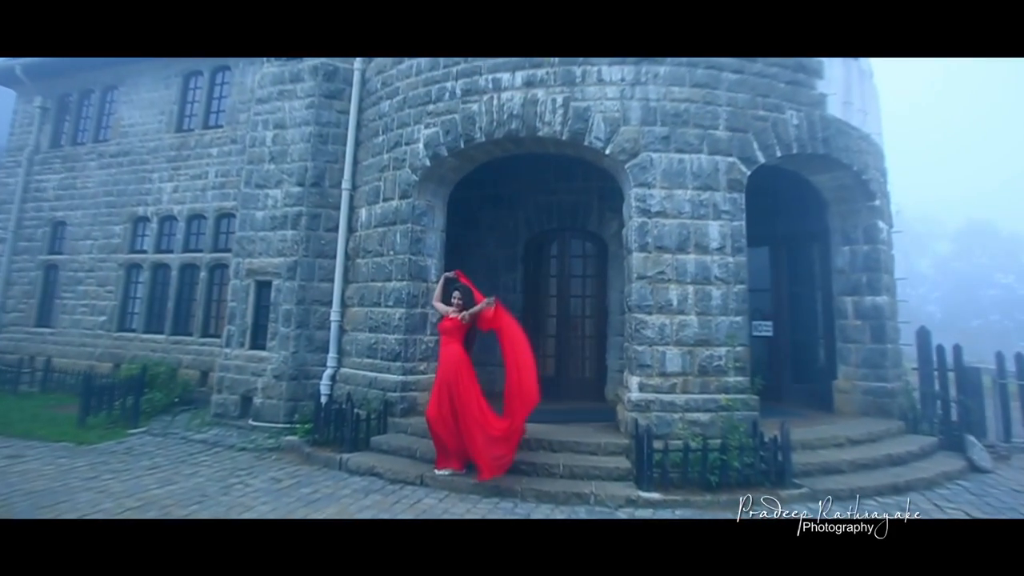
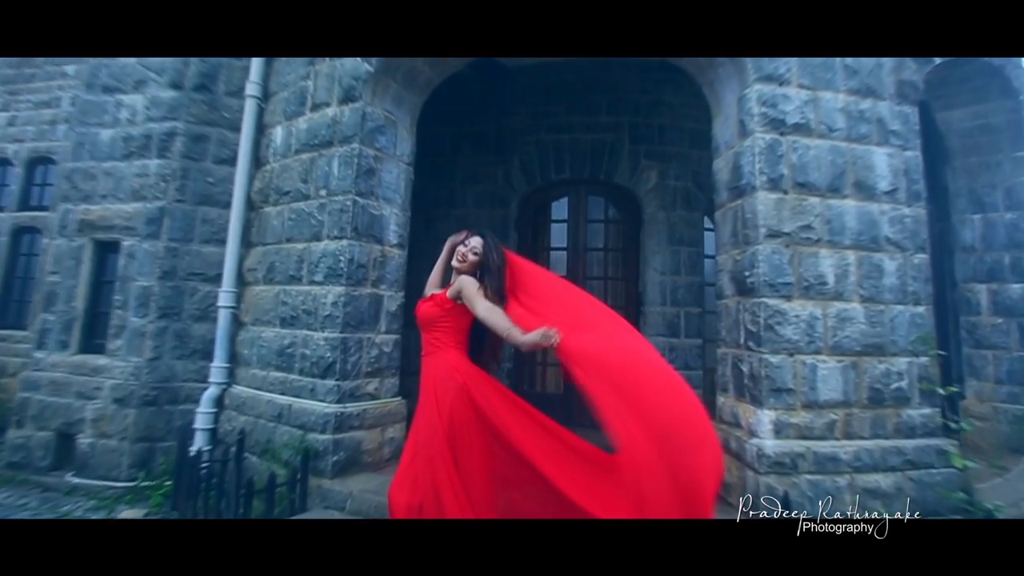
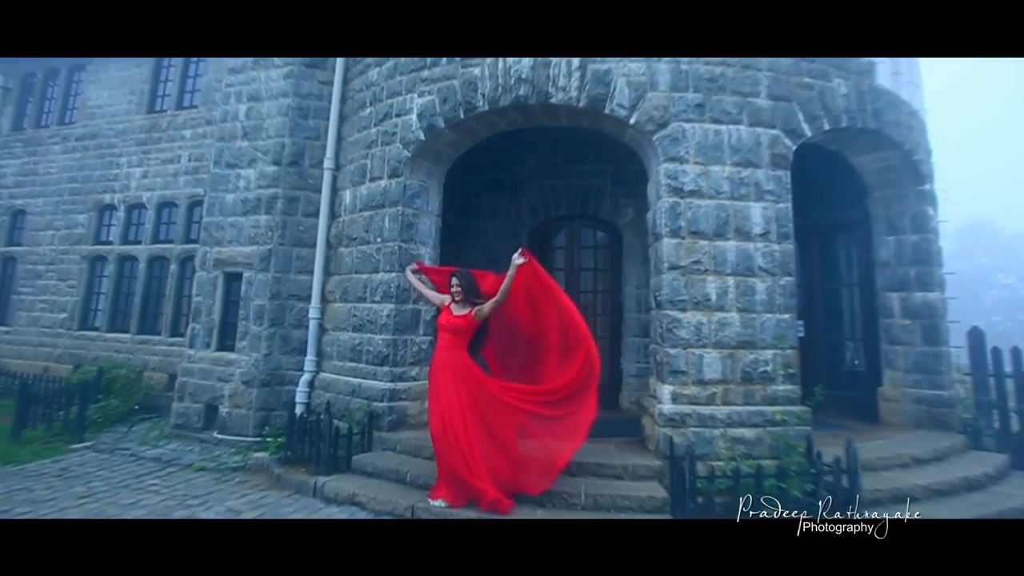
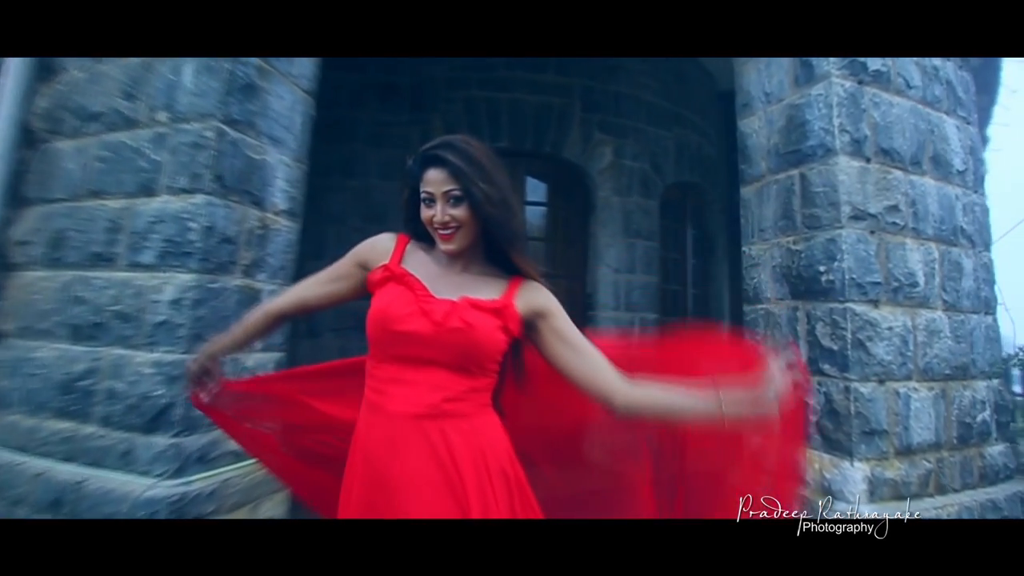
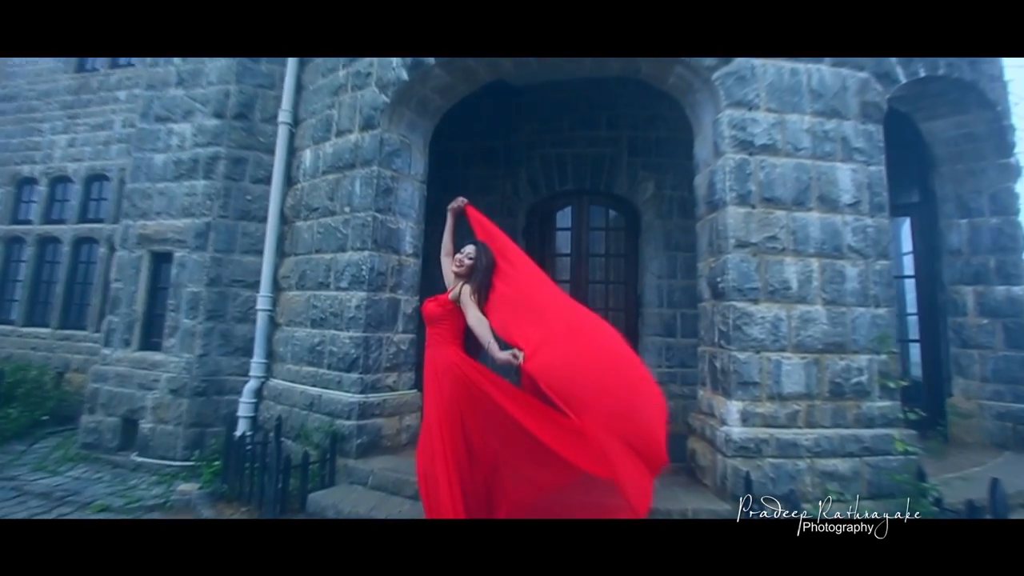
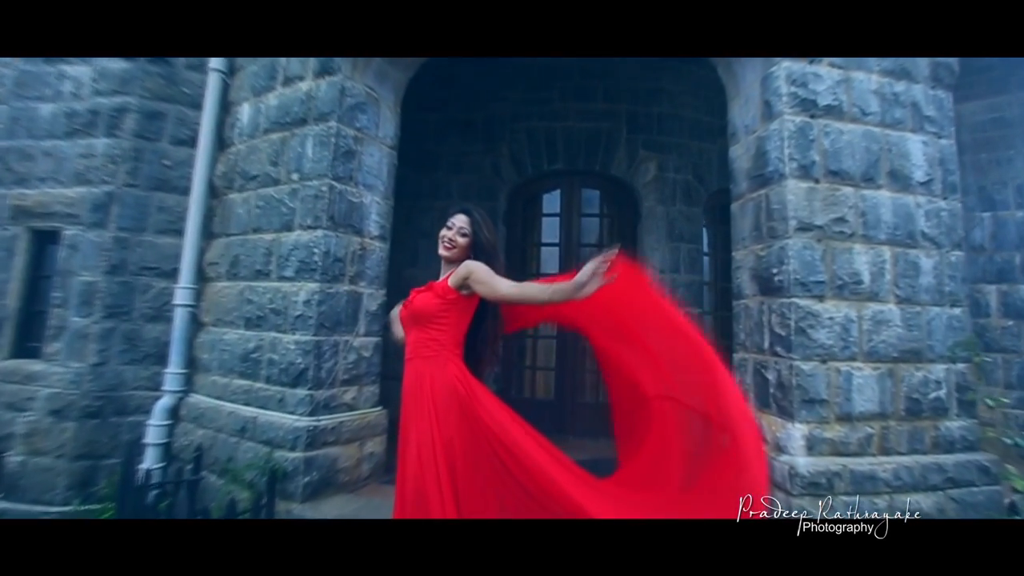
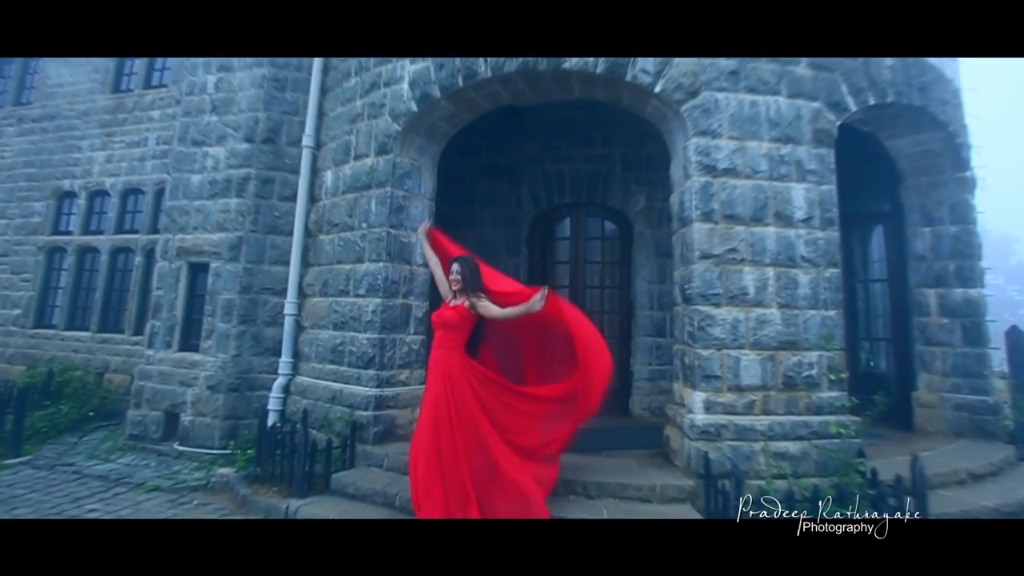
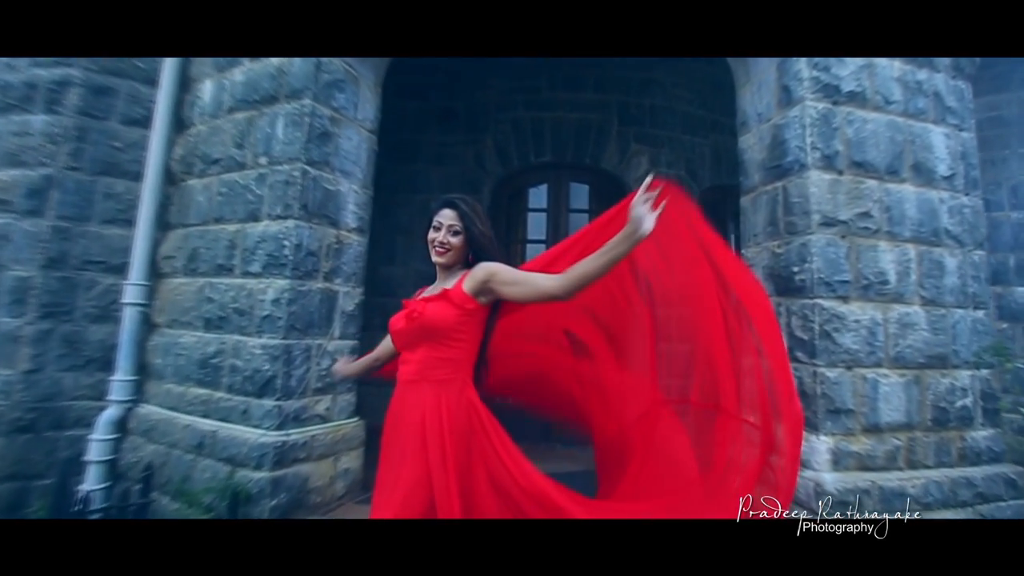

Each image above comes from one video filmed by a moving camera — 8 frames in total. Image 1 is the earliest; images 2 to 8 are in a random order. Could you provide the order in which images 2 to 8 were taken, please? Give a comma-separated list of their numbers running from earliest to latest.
3, 7, 5, 2, 6, 8, 4
